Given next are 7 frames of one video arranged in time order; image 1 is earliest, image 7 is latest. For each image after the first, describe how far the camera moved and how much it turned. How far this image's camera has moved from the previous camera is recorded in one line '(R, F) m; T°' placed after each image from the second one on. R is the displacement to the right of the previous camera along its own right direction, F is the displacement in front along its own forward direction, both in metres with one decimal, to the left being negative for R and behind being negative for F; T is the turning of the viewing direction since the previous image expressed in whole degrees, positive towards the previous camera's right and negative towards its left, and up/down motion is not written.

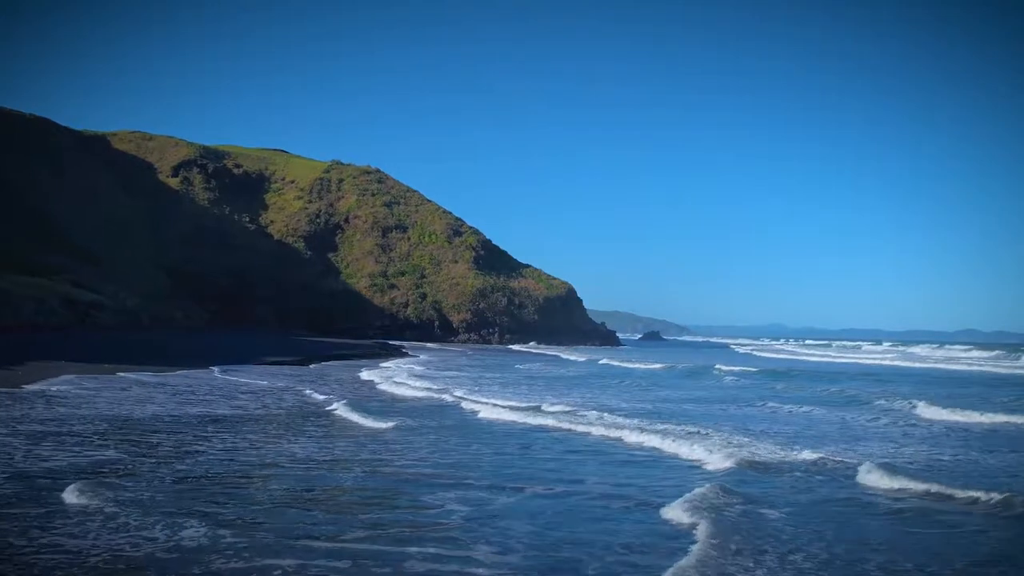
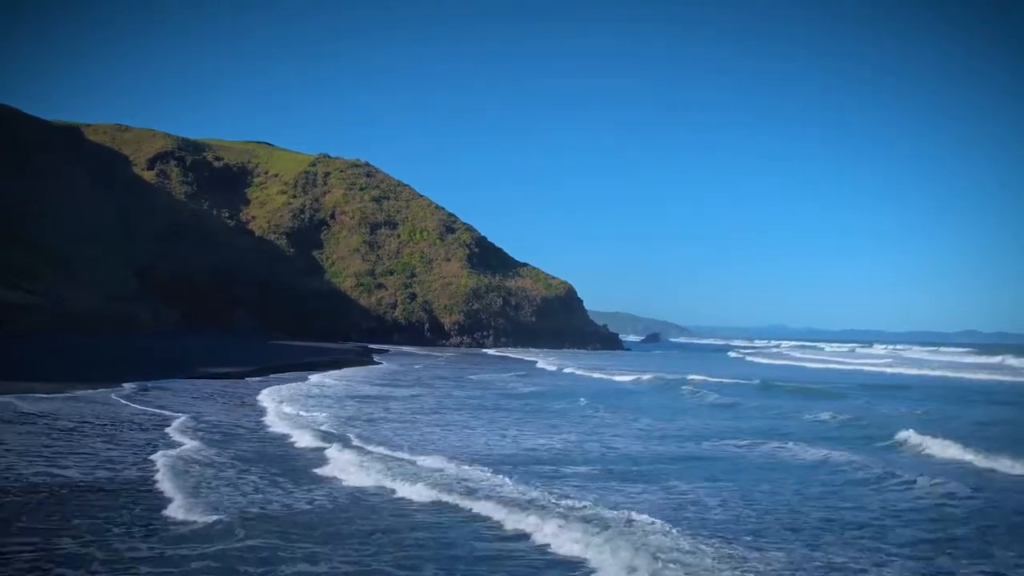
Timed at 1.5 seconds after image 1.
(+0.2, +4.3) m; 0°
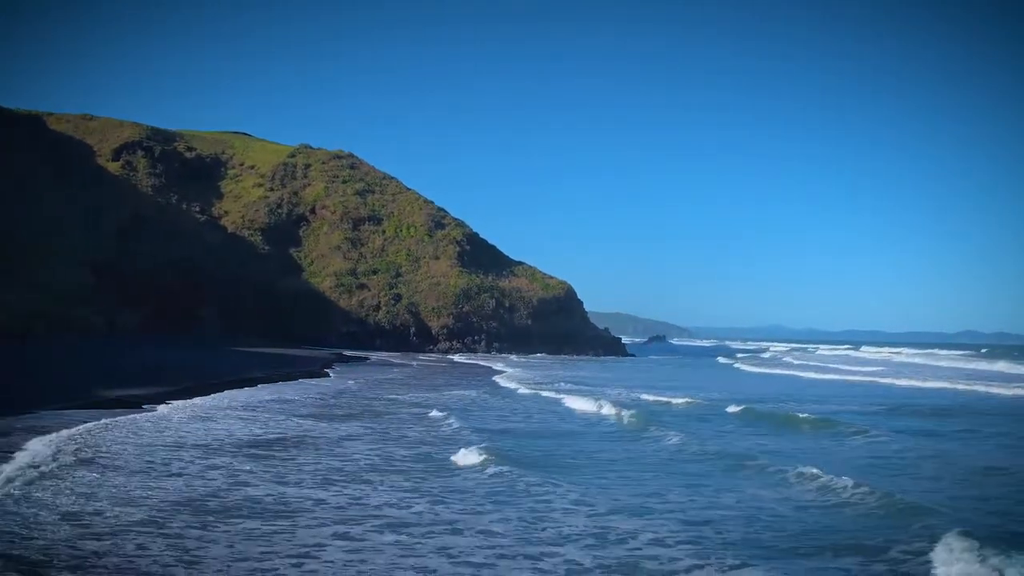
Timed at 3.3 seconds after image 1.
(+0.5, +5.2) m; 0°
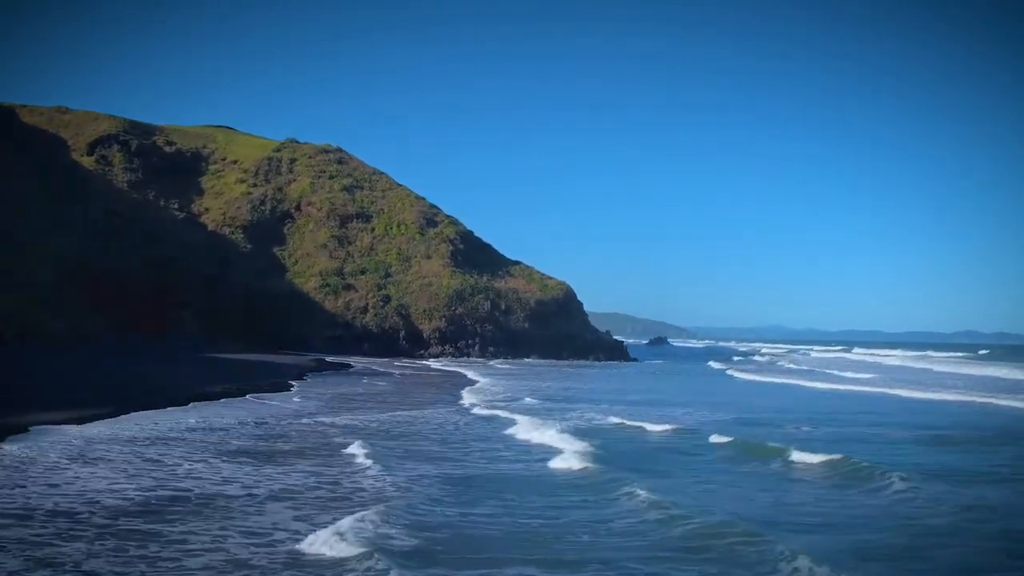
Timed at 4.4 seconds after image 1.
(+0.3, +3.4) m; 0°
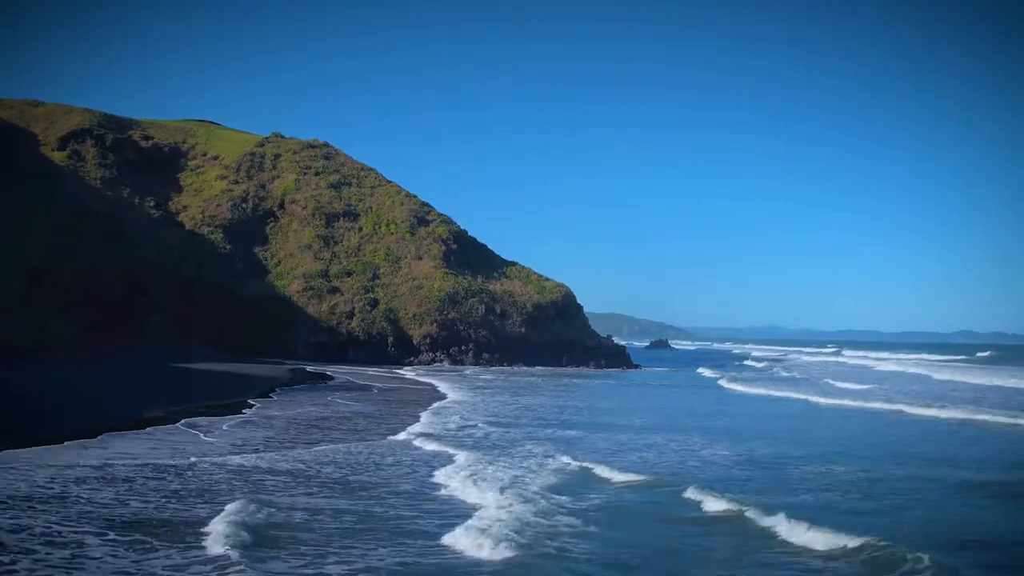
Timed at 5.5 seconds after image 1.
(+0.3, +3.3) m; 0°
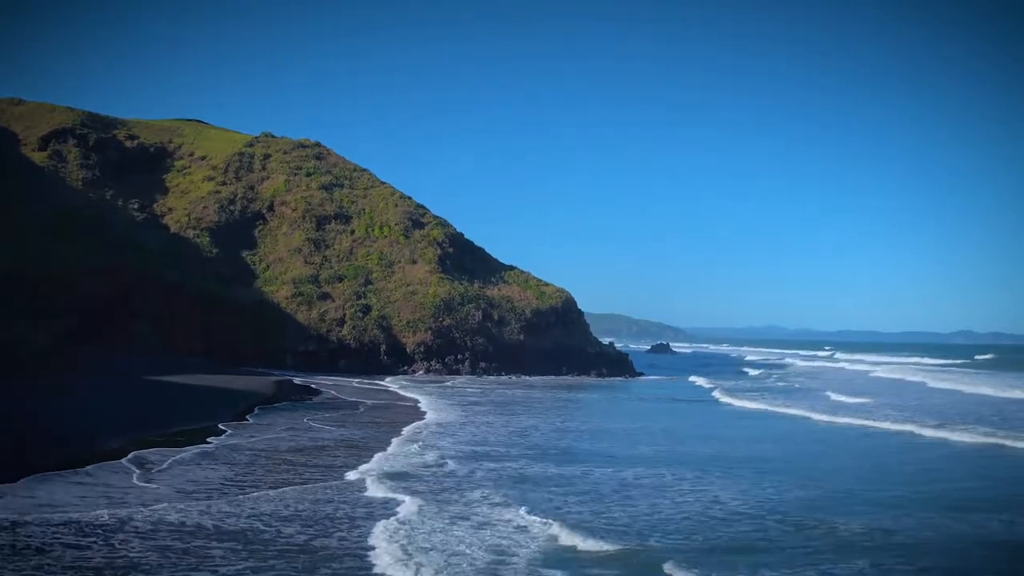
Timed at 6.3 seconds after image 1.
(+0.1, +2.1) m; 0°
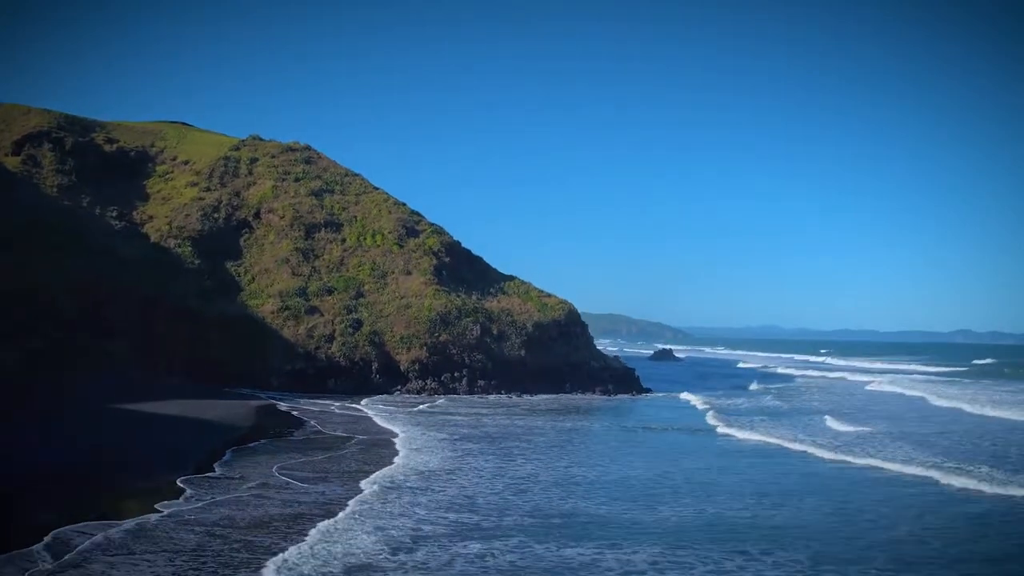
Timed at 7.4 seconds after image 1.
(0.0, +3.0) m; 0°
